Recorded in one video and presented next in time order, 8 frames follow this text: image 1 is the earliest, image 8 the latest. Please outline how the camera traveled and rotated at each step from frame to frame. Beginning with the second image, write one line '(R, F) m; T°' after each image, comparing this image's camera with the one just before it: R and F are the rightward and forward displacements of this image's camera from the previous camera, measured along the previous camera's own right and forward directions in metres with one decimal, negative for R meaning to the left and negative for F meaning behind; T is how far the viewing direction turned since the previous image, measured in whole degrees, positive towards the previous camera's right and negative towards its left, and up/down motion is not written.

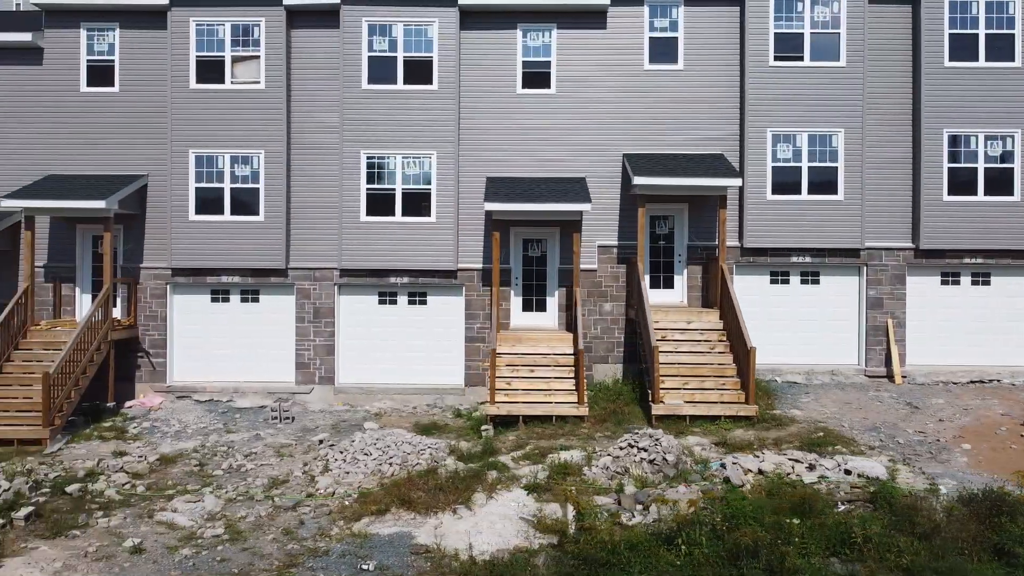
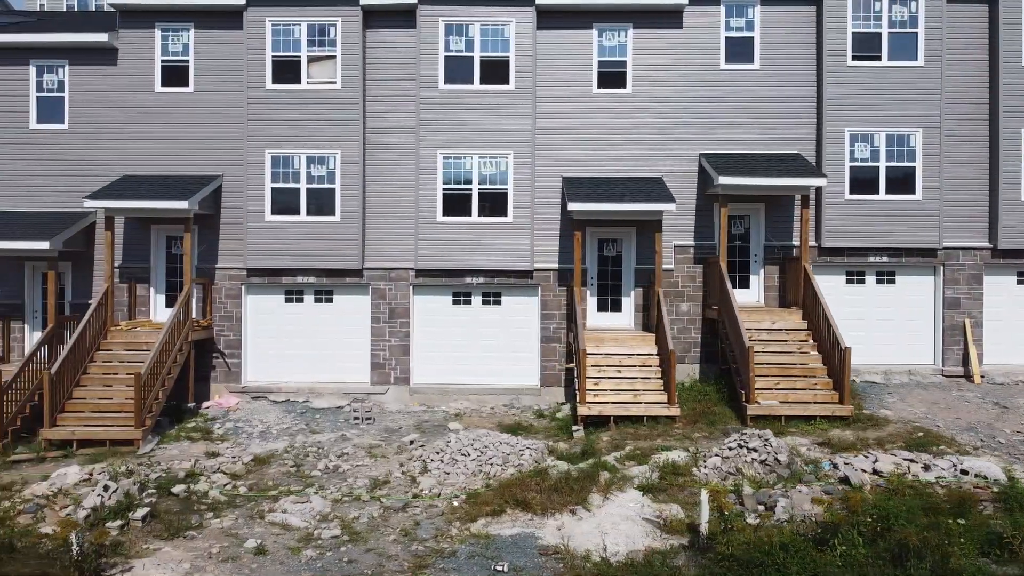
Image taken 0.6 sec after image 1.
(-1.7, 0.0) m; 0°
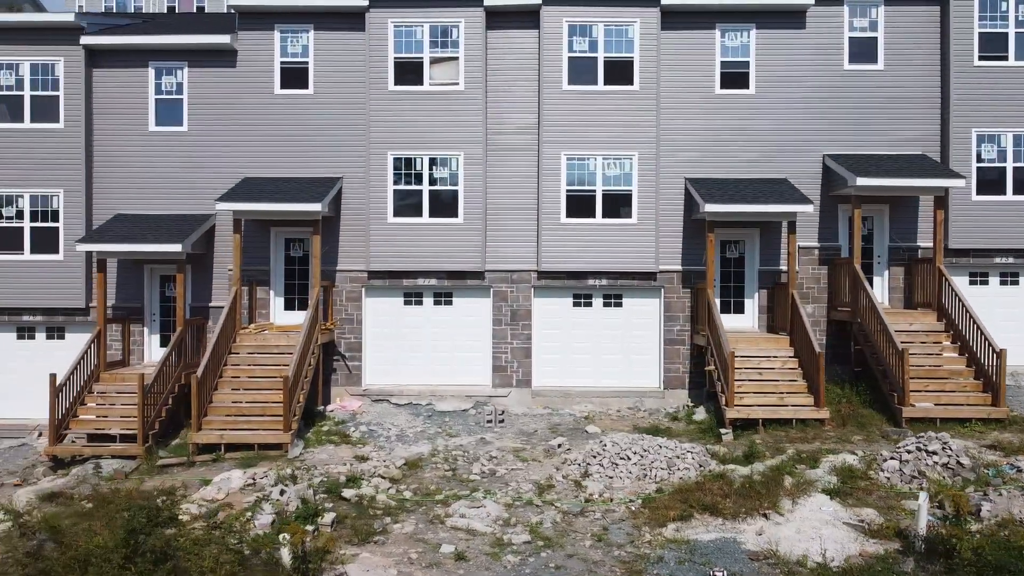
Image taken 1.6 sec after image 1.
(-2.7, +0.1) m; 0°
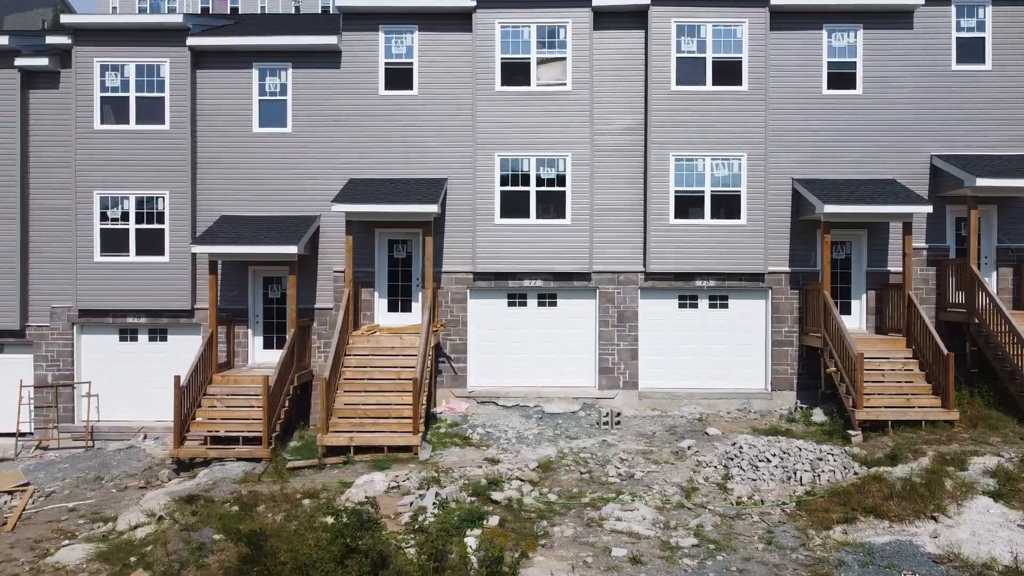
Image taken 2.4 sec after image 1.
(-2.4, 0.0) m; 0°
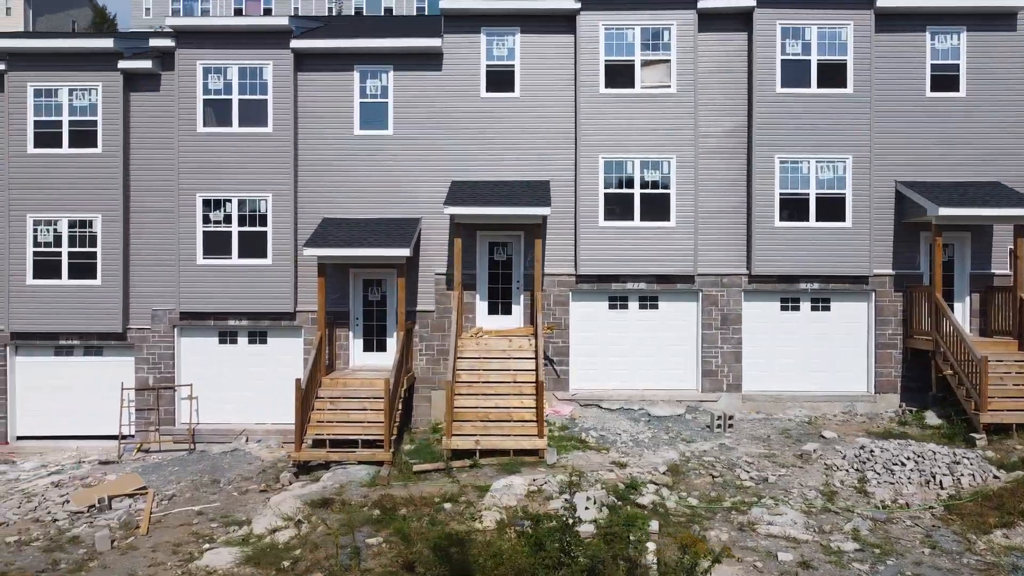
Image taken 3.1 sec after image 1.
(-2.3, 0.0) m; 0°
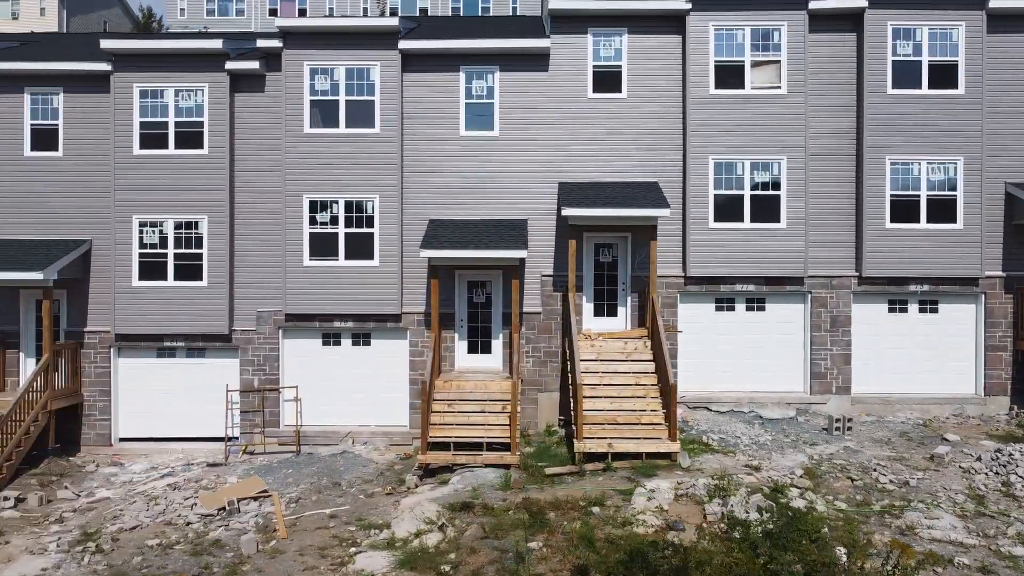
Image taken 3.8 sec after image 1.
(-2.4, +0.1) m; 0°
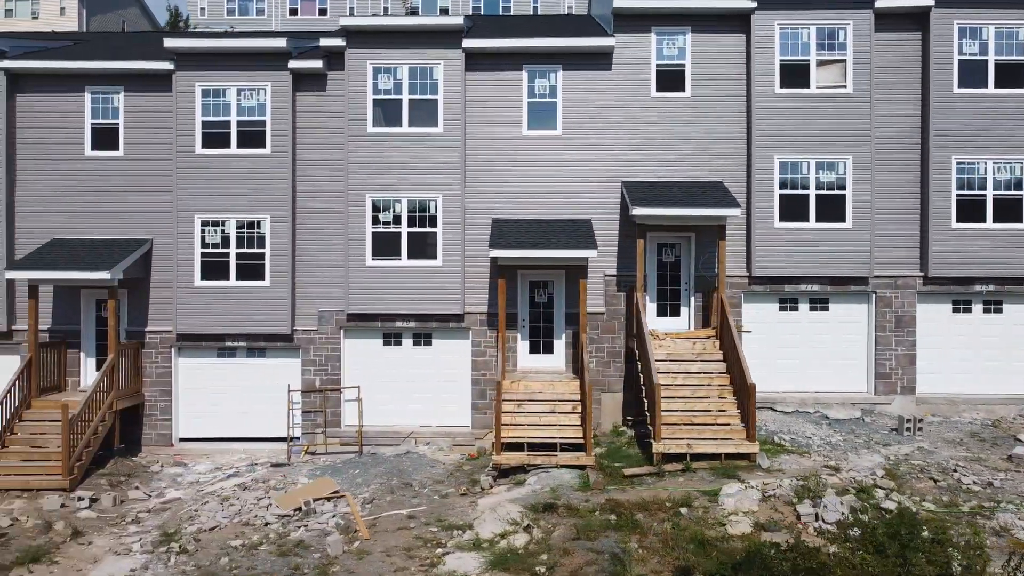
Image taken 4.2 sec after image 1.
(-1.4, +0.1) m; 0°
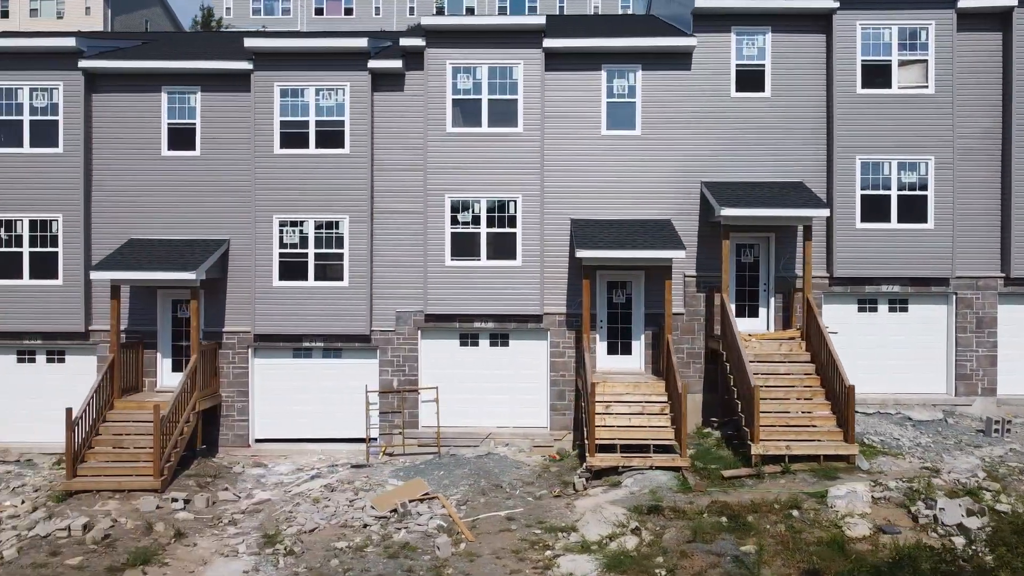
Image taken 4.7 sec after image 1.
(-1.7, 0.0) m; 0°
